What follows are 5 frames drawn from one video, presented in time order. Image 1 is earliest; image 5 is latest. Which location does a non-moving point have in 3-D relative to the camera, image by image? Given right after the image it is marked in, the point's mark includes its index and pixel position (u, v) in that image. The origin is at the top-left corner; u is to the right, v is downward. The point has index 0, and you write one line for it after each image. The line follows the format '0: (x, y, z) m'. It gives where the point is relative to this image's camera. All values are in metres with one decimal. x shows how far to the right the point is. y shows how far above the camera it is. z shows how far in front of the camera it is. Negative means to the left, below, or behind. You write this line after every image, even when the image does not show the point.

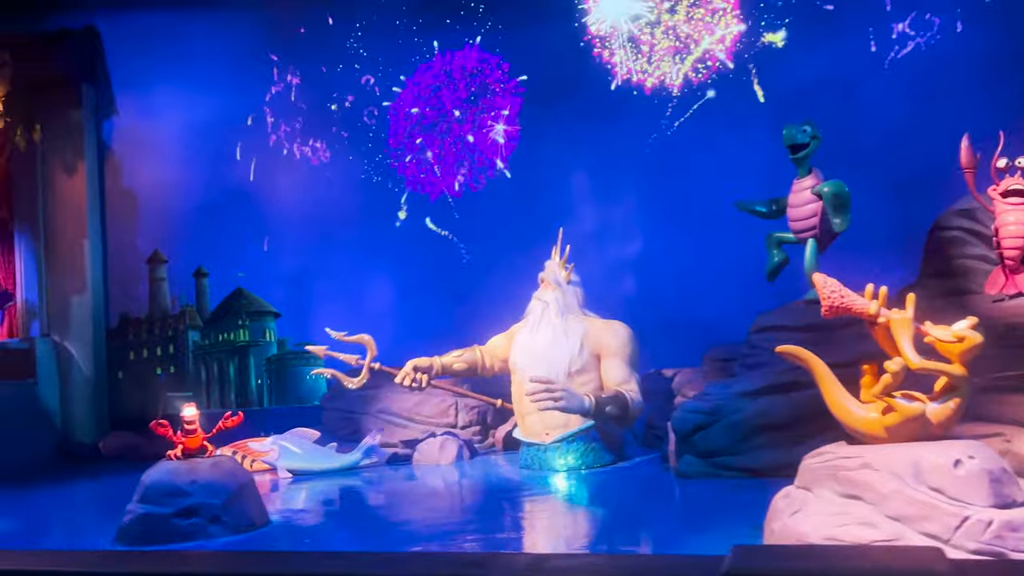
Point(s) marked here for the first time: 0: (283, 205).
0: (-2.2, +0.8, +8.1) m
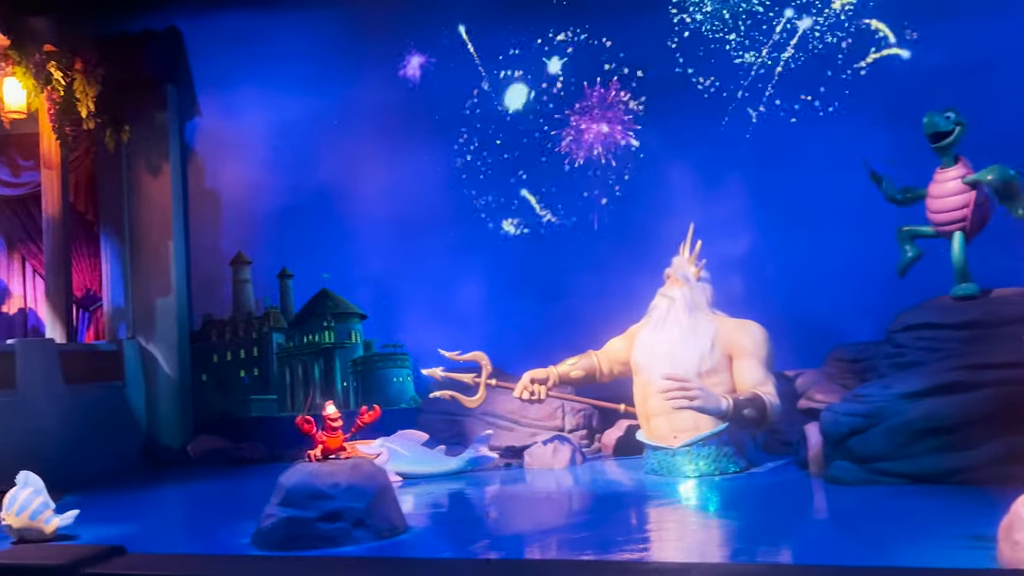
0: (-1.3, +0.8, +7.9) m
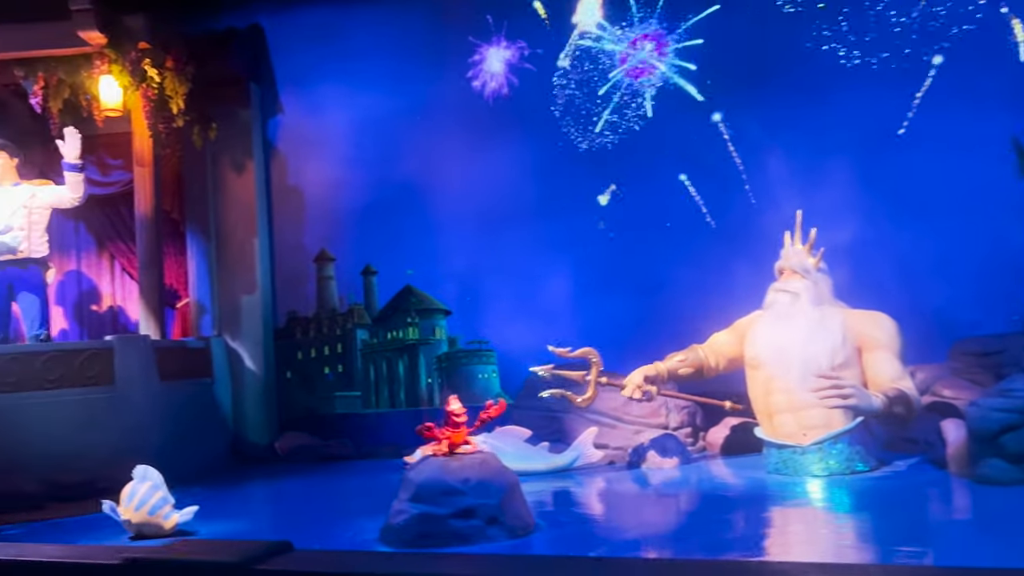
0: (-0.6, +0.8, +7.9) m
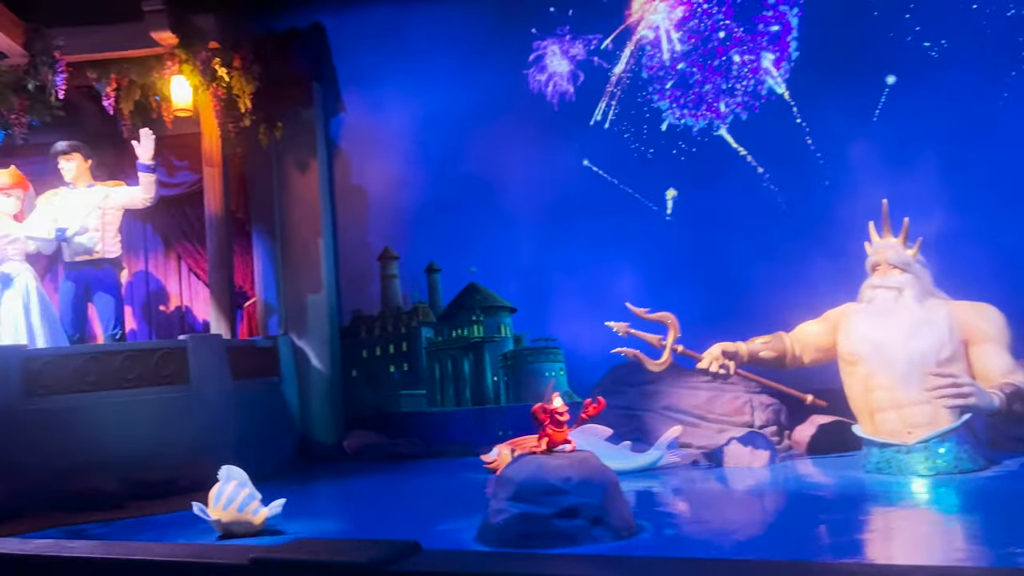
0: (0.0, +0.9, +7.8) m
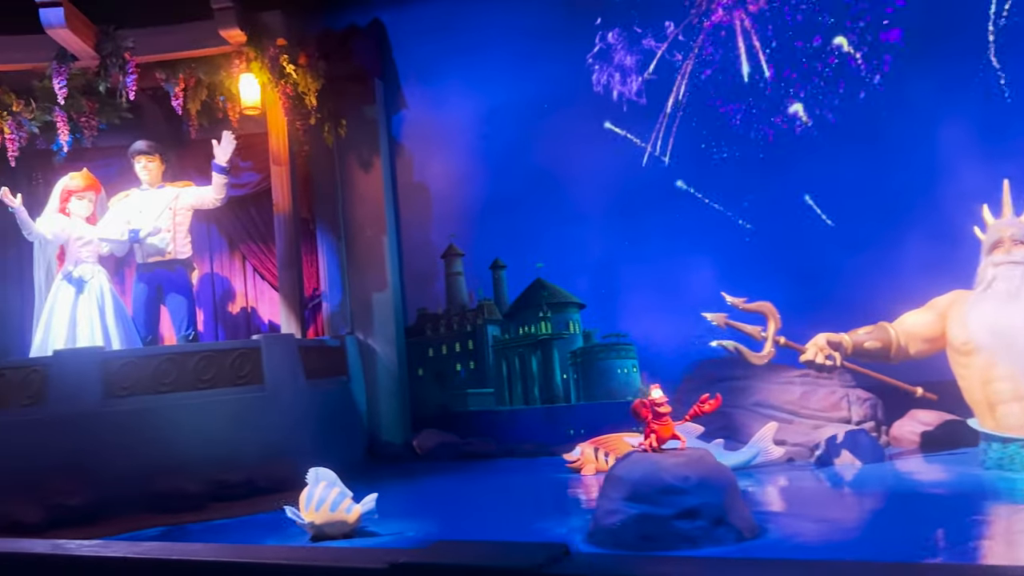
0: (+0.6, +0.9, +7.6) m
